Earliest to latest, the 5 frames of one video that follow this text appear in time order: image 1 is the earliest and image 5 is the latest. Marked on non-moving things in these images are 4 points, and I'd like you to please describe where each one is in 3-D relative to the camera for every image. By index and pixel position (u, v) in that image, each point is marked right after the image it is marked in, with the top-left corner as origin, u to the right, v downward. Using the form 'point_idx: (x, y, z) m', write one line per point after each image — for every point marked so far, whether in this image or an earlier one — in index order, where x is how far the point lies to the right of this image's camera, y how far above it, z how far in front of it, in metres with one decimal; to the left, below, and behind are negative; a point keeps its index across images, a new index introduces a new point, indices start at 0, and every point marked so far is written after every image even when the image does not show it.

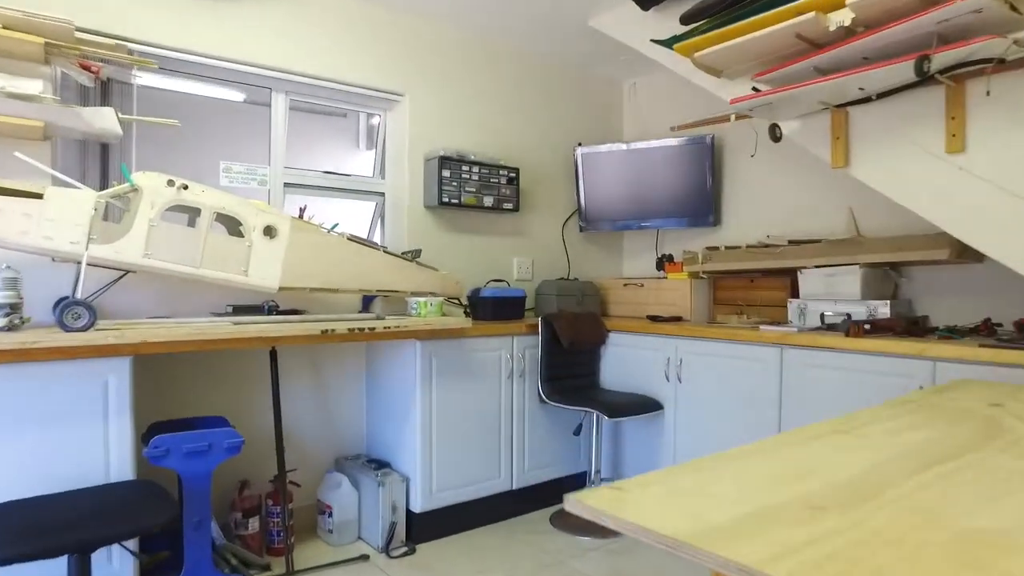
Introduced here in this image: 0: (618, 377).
0: (+0.5, -0.4, +3.0) m
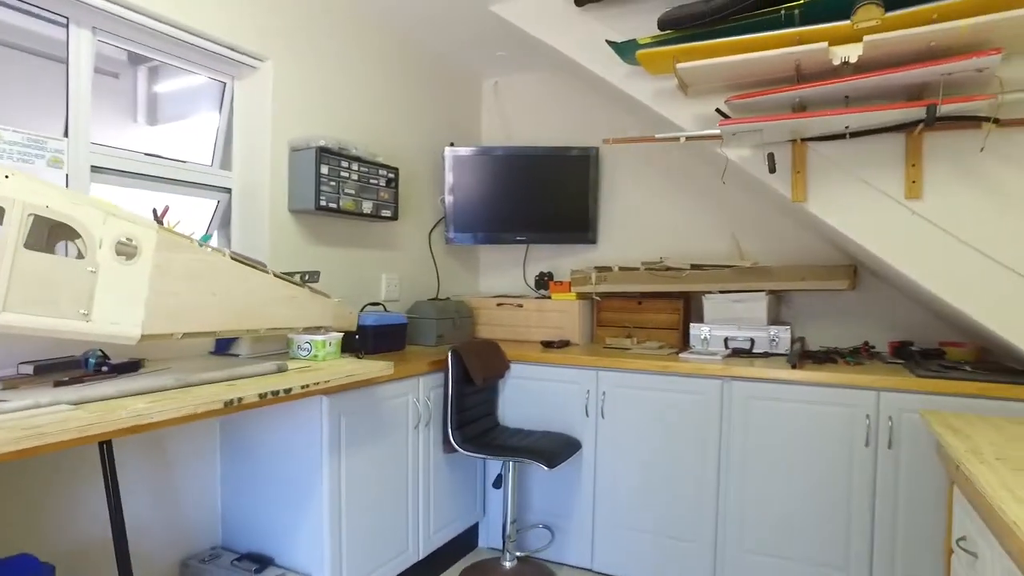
0: (0.0, -0.5, +2.7) m
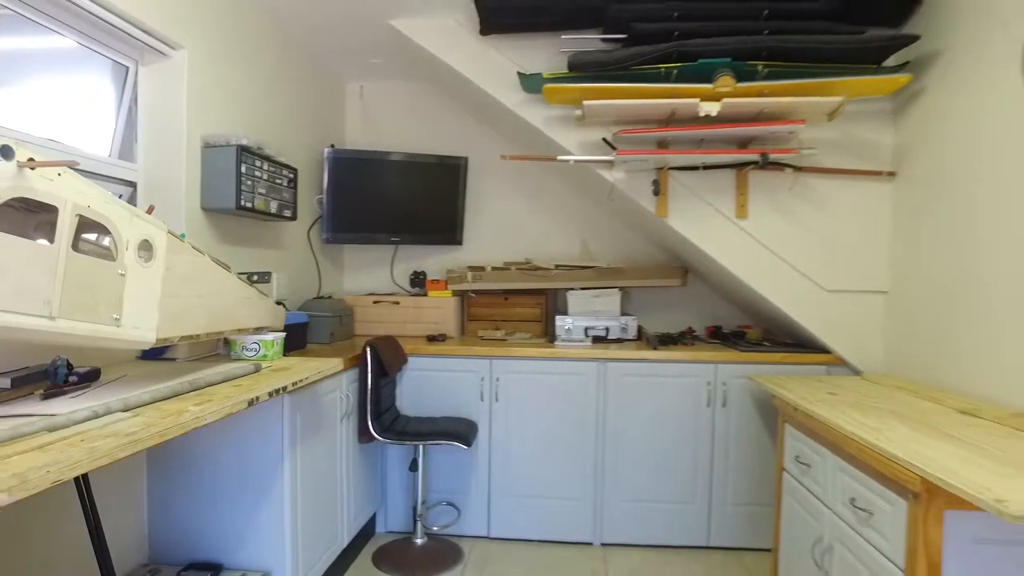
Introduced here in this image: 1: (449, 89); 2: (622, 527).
0: (-0.4, -0.5, +2.9) m
1: (-0.3, +1.0, +3.4) m
2: (+0.5, -1.0, +2.8) m
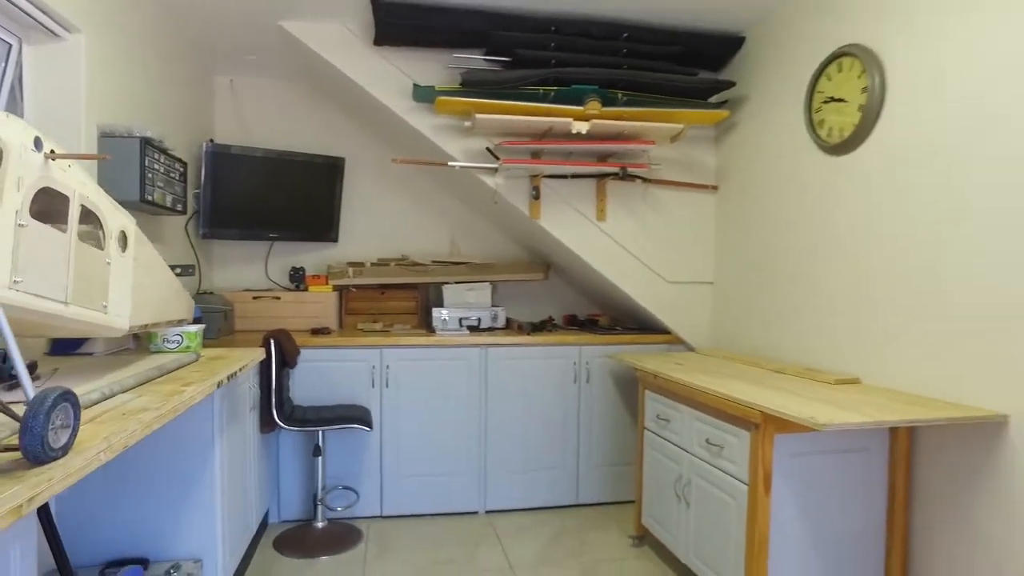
0: (-0.9, -0.5, +3.0) m
1: (-1.0, +1.1, +3.5) m
2: (0.0, -1.0, +3.1) m
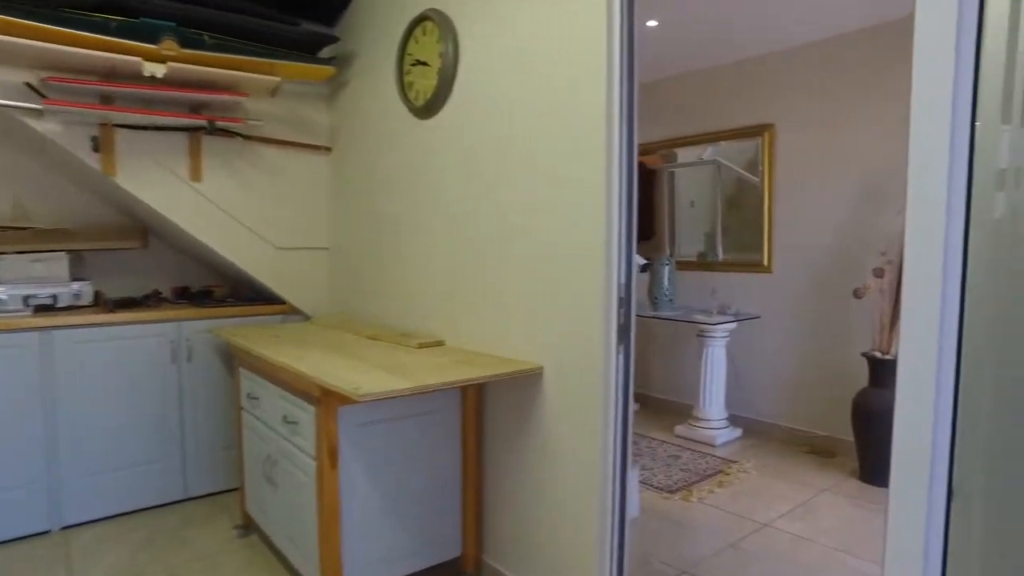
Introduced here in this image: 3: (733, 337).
0: (-2.5, -0.4, +2.2) m
1: (-2.8, +1.2, +2.5) m
2: (-1.7, -0.9, +2.7) m
3: (+1.3, -0.3, +3.9) m
